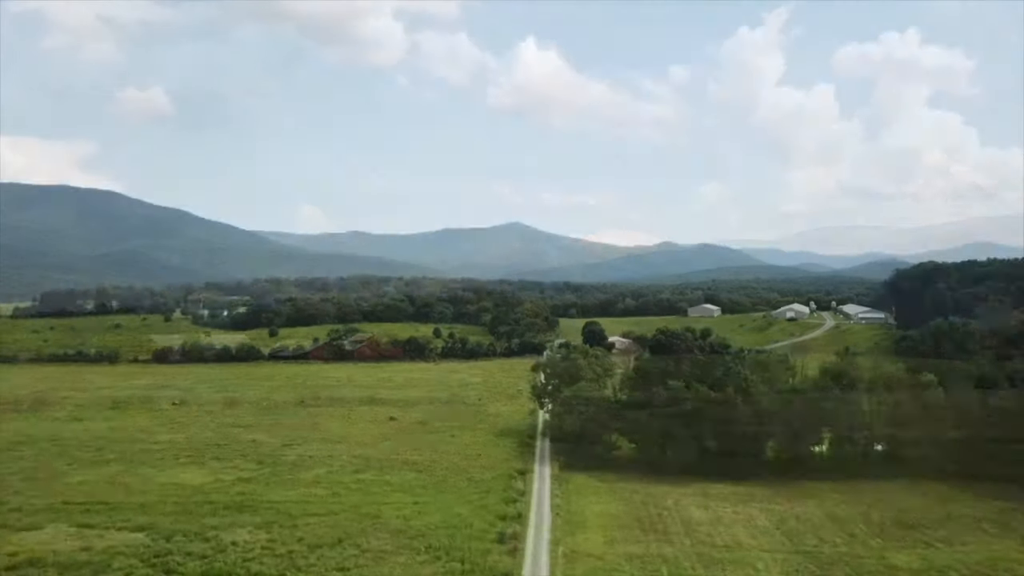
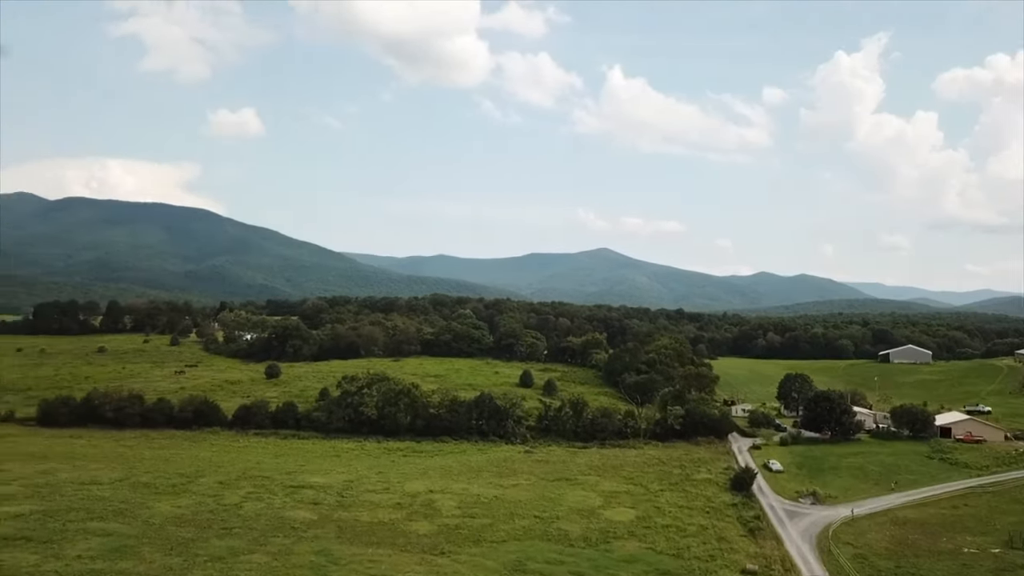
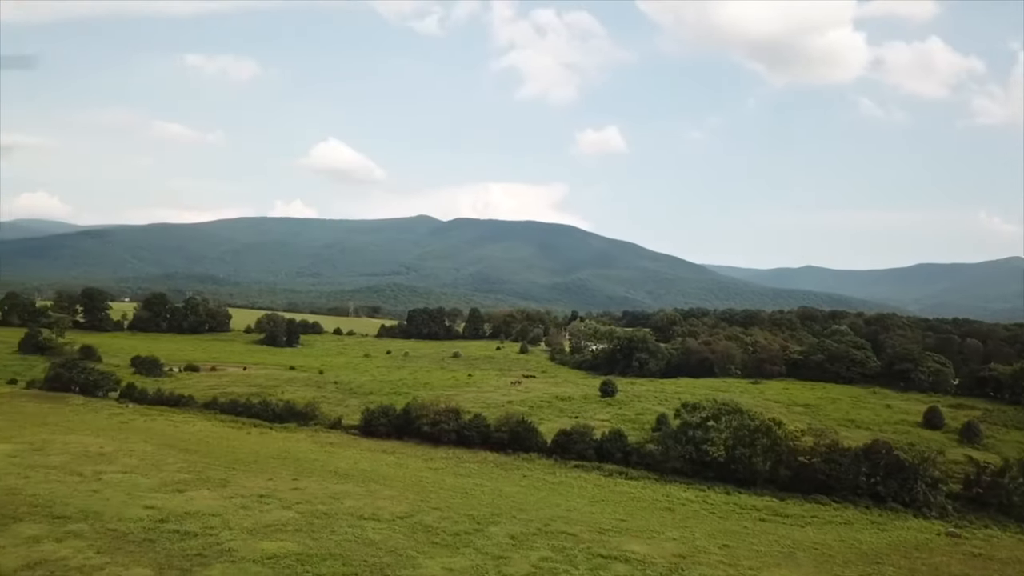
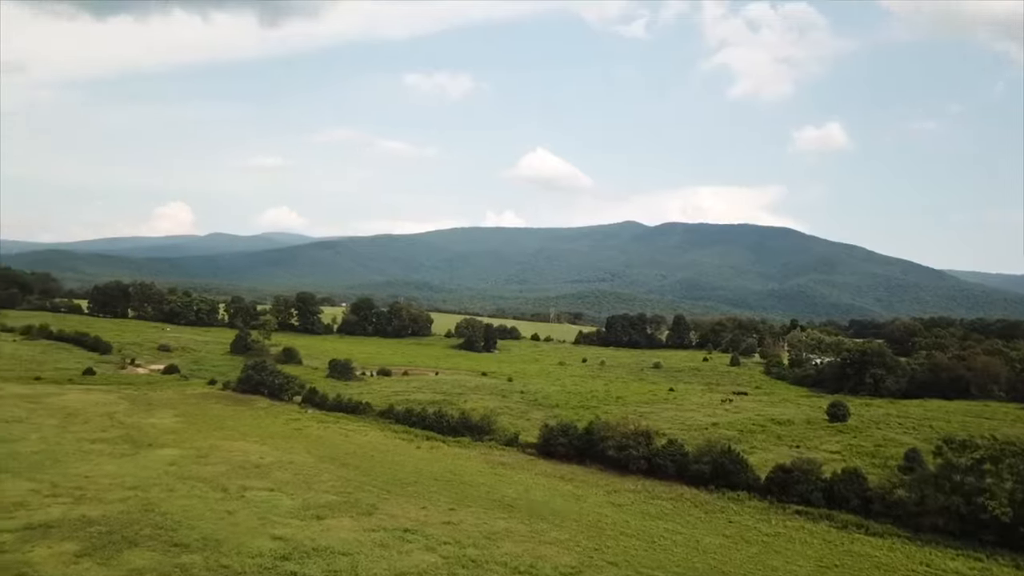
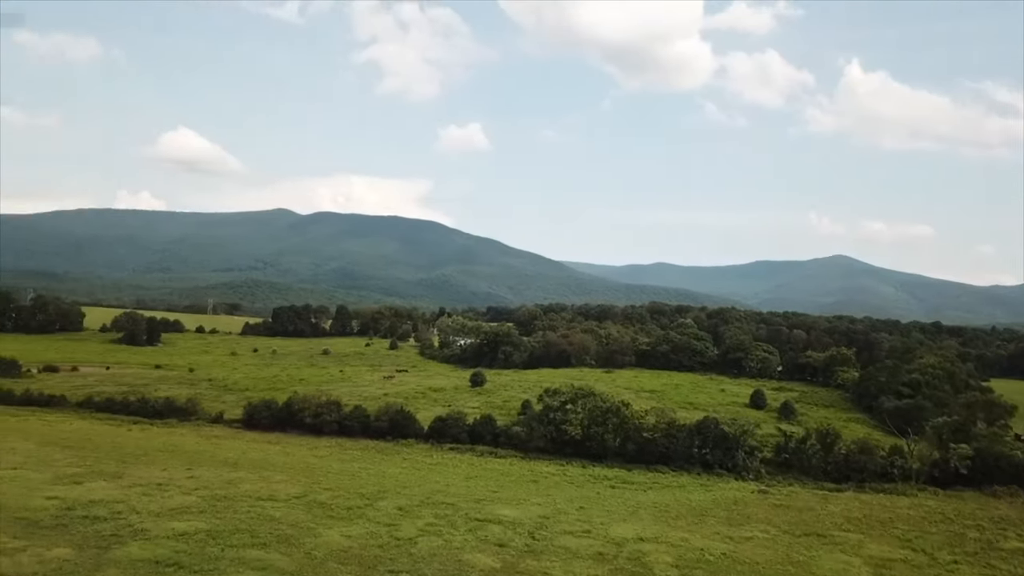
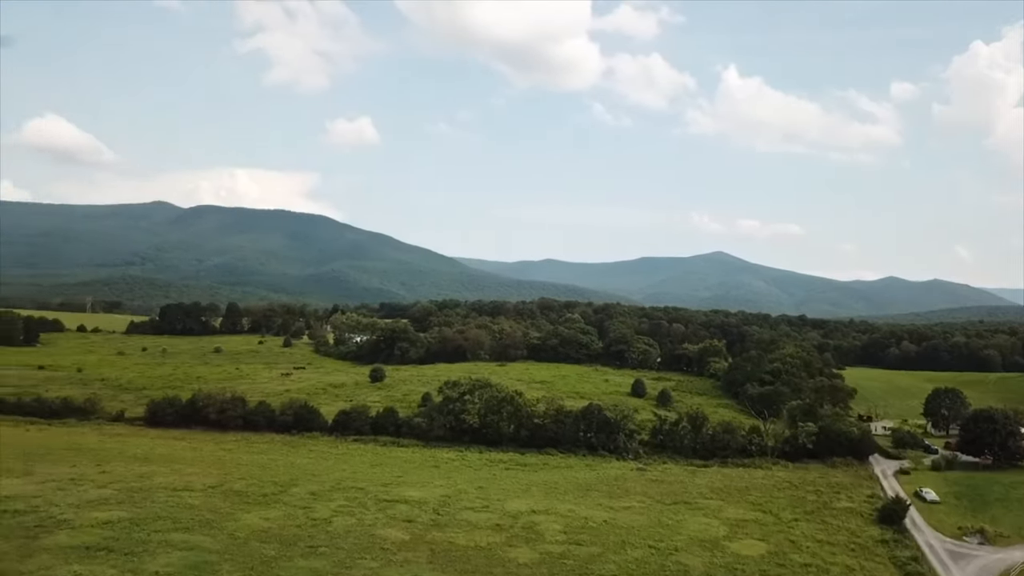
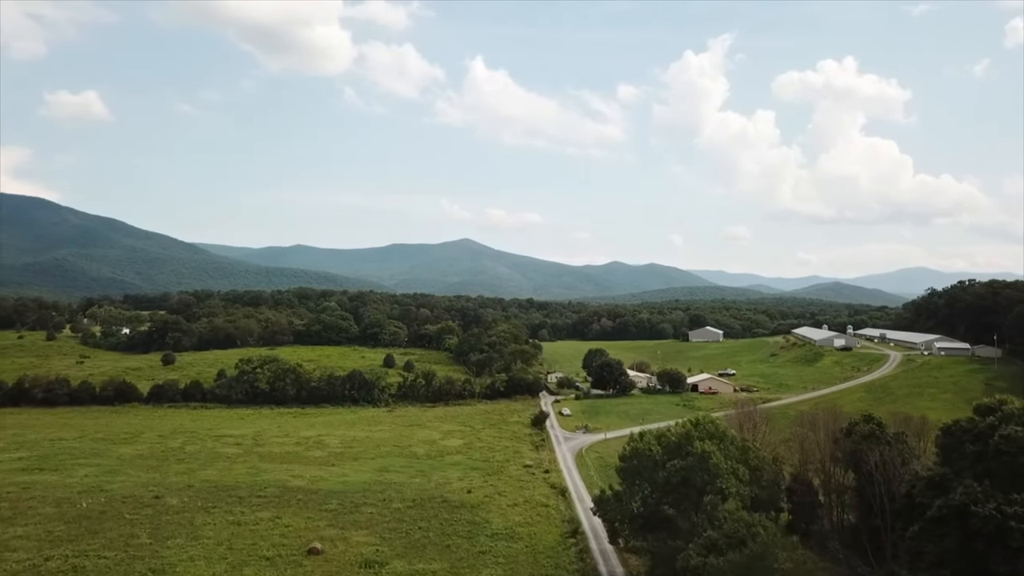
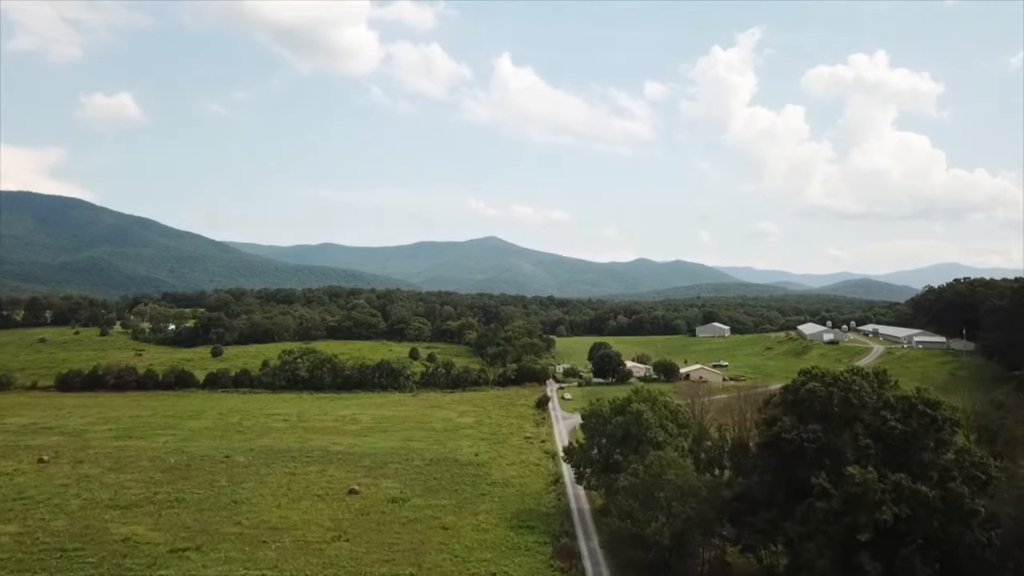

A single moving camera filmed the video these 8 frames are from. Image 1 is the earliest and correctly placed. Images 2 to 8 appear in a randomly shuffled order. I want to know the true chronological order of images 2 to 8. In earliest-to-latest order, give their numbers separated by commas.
8, 7, 2, 6, 5, 3, 4
